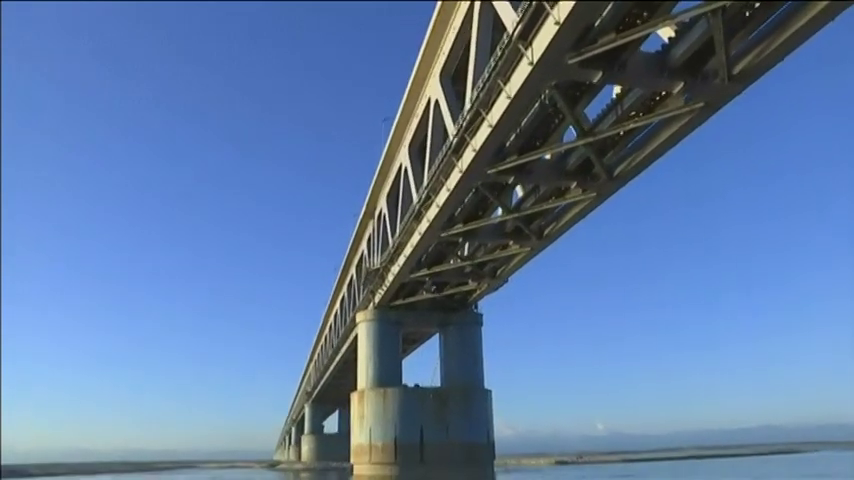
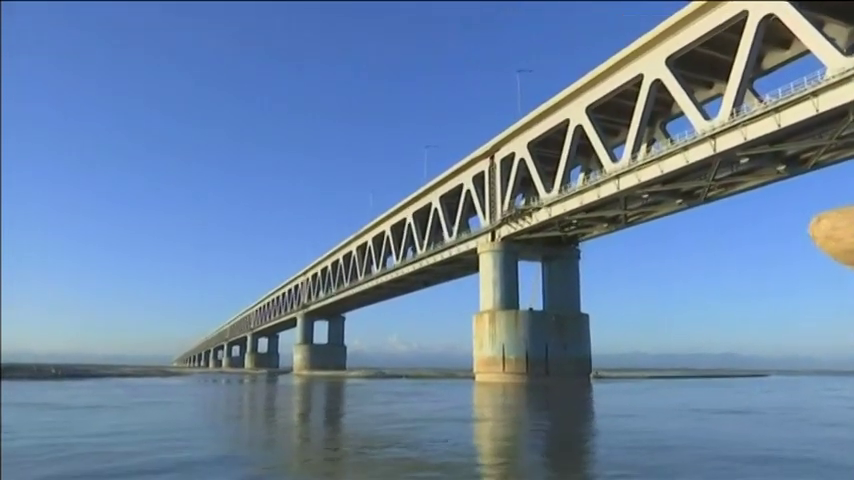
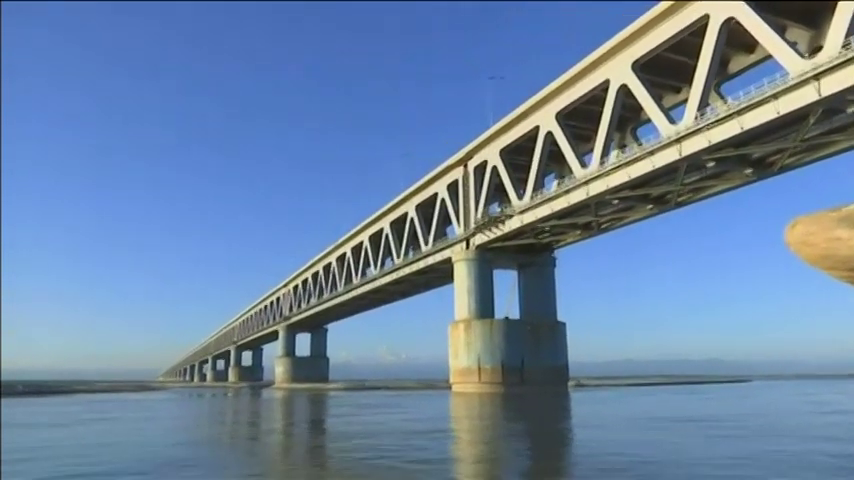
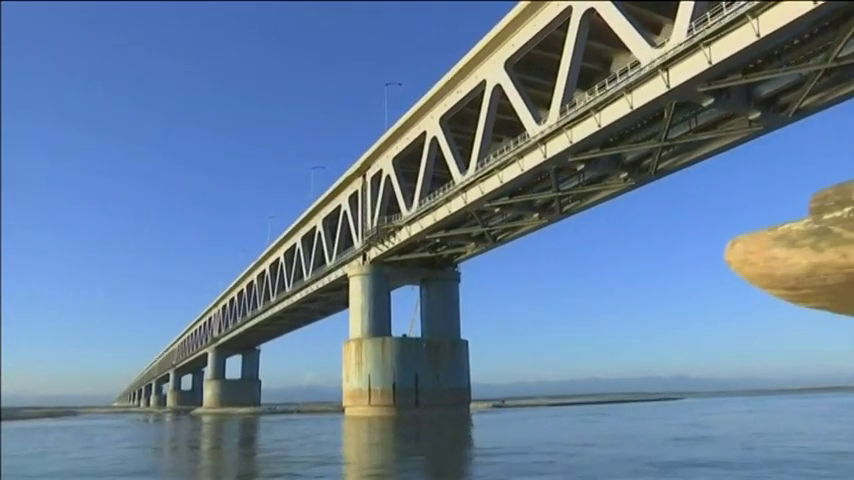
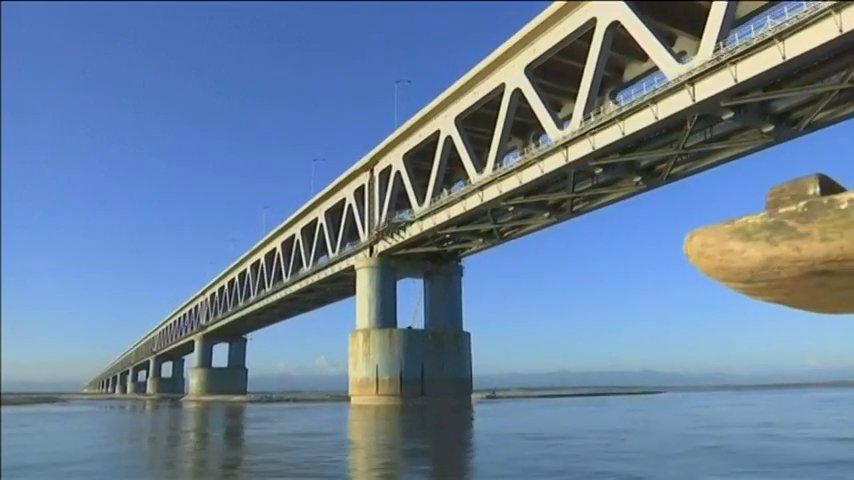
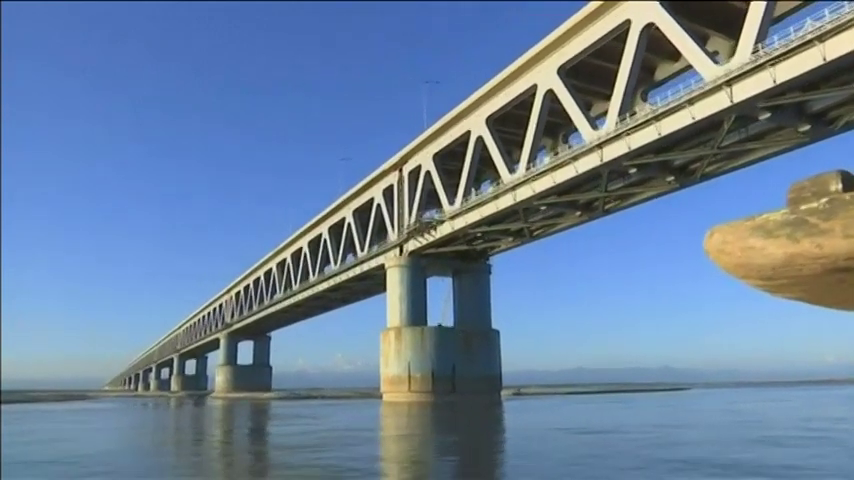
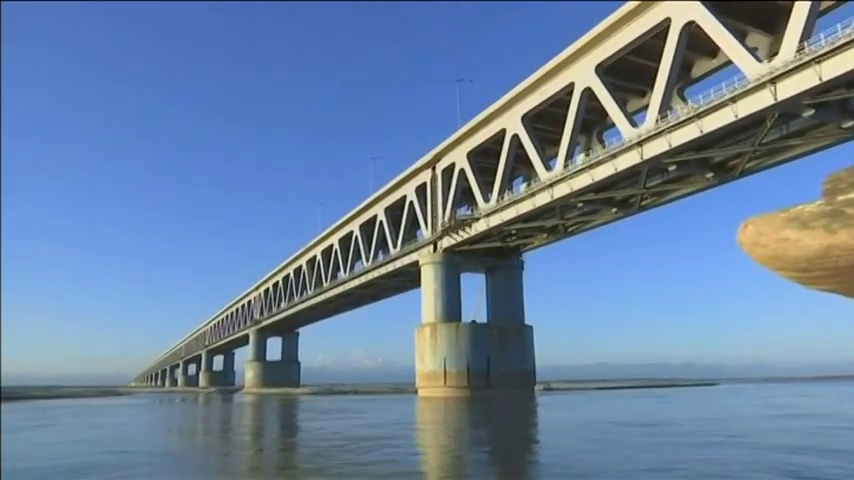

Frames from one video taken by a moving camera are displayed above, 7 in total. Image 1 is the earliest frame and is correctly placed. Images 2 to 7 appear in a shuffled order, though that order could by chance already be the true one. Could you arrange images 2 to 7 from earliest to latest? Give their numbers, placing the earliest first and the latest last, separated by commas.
4, 5, 6, 7, 3, 2
